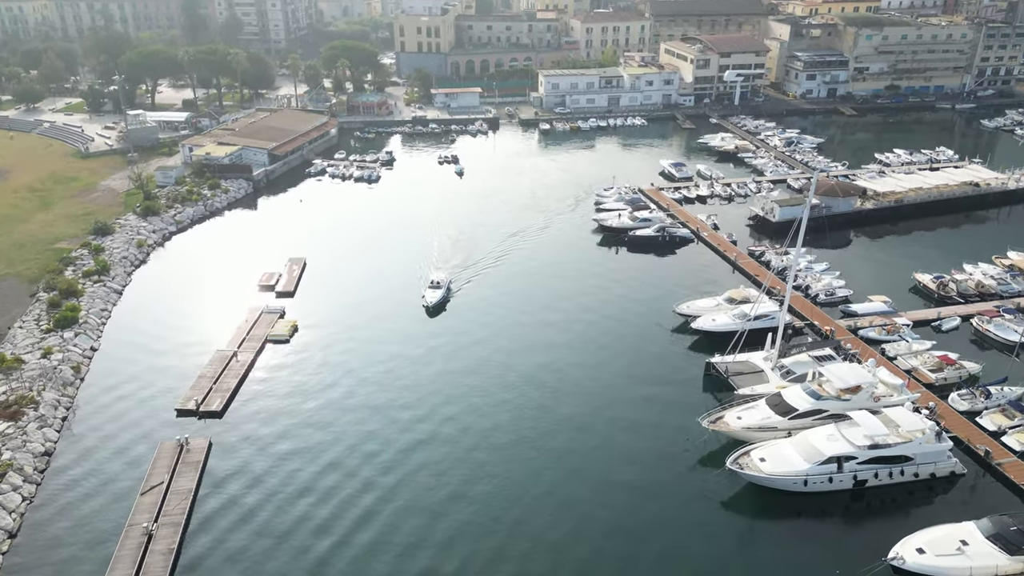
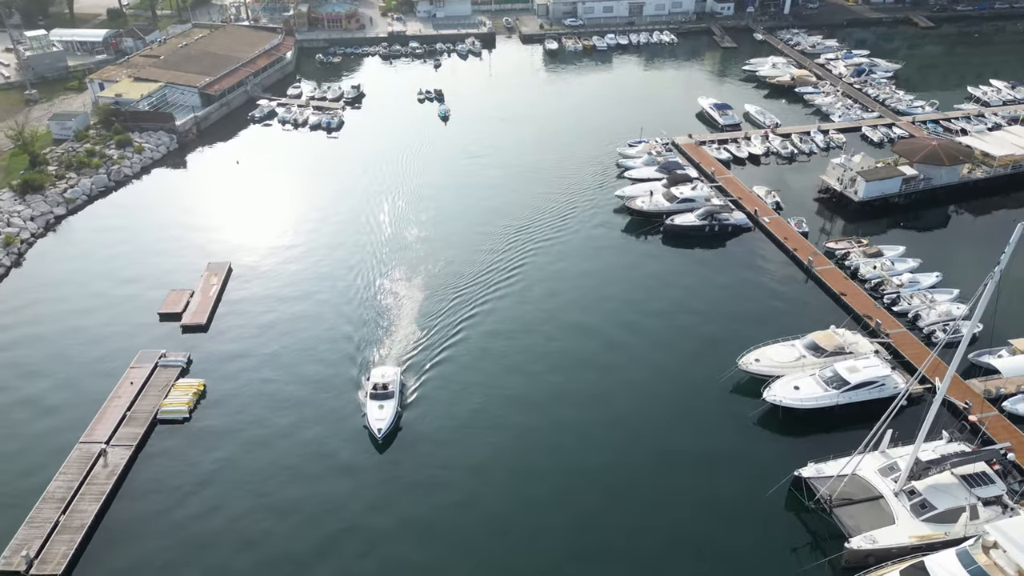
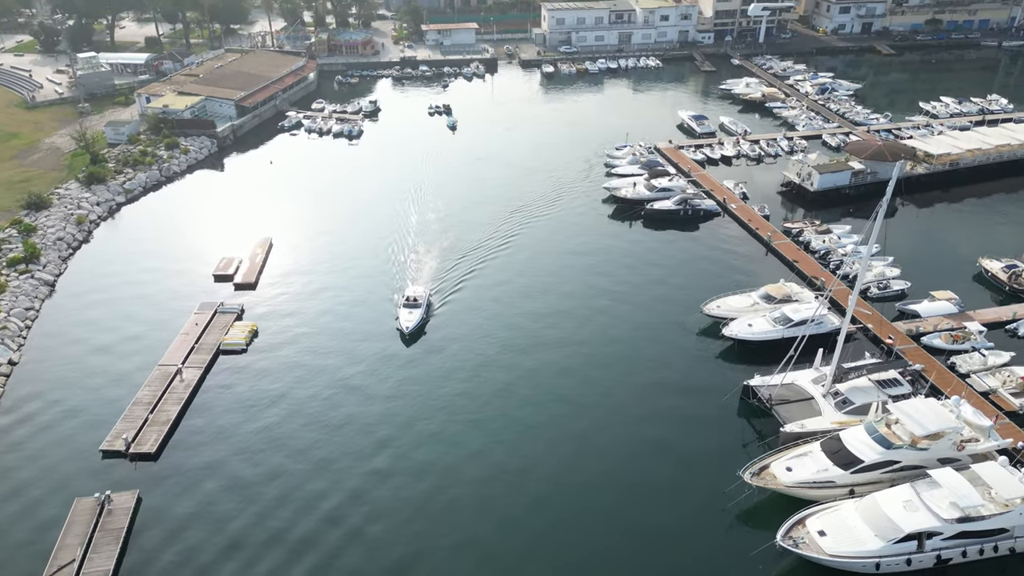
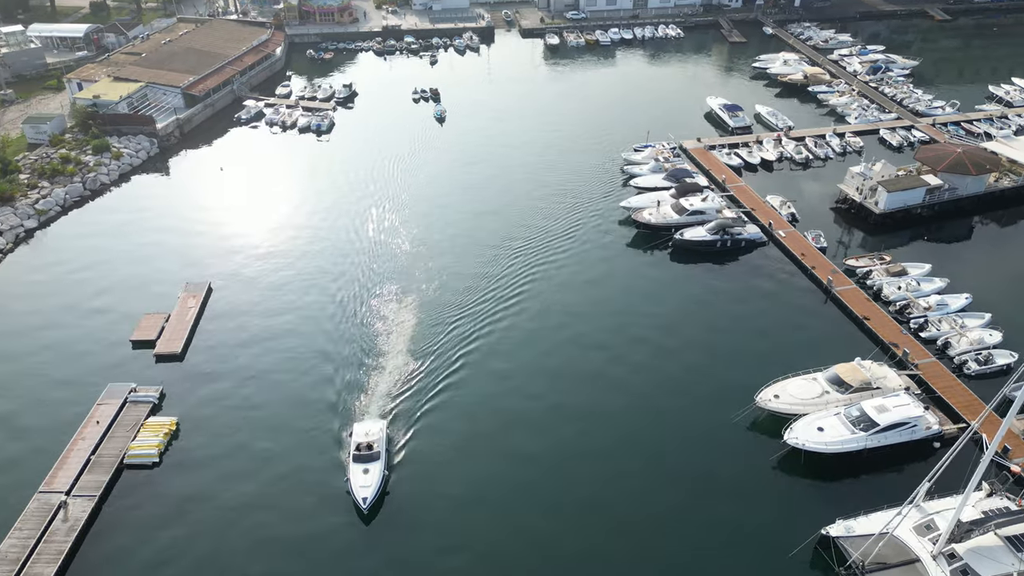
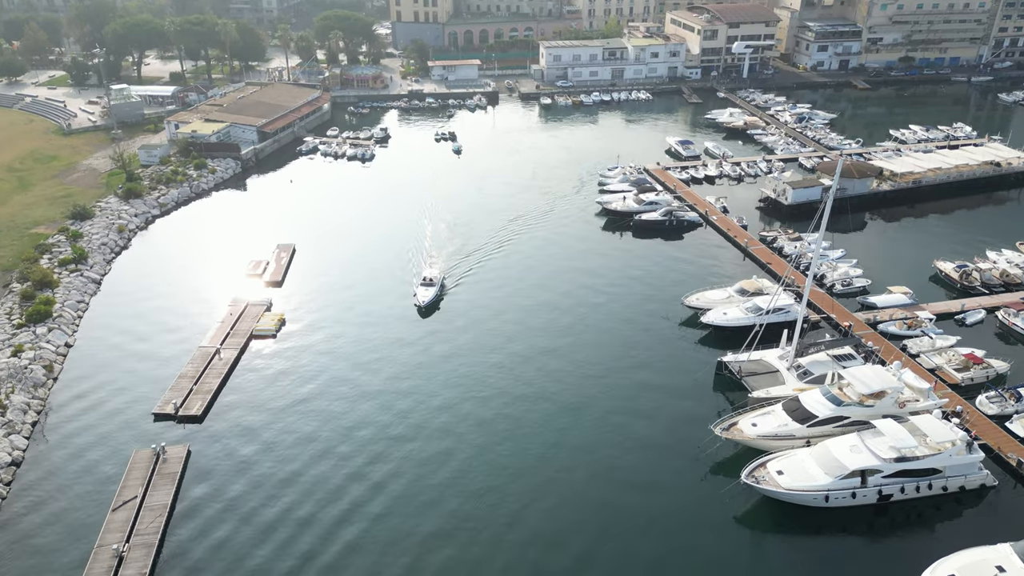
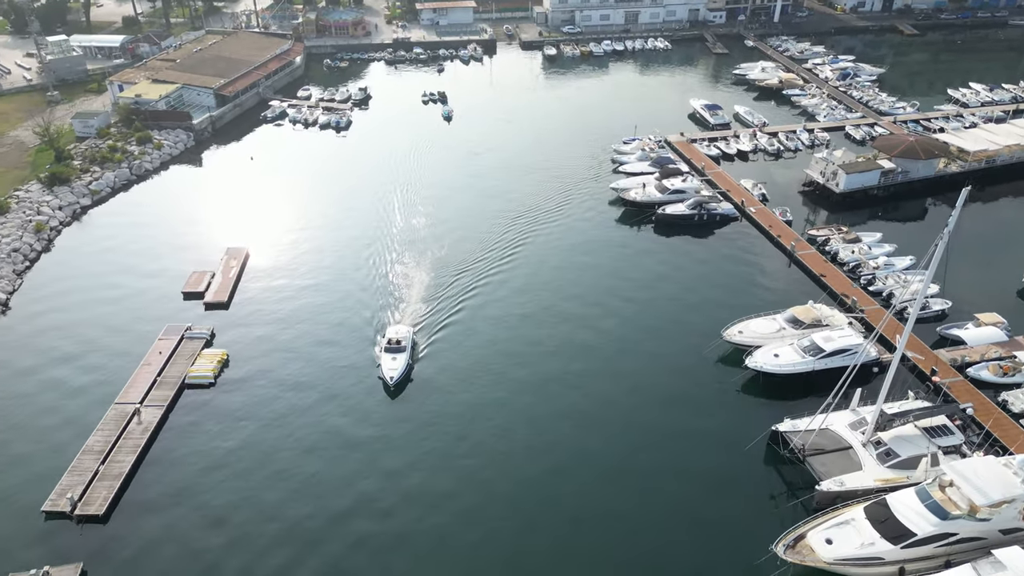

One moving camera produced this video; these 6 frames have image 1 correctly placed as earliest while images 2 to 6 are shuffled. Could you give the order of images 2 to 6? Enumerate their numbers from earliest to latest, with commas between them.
5, 3, 6, 2, 4
